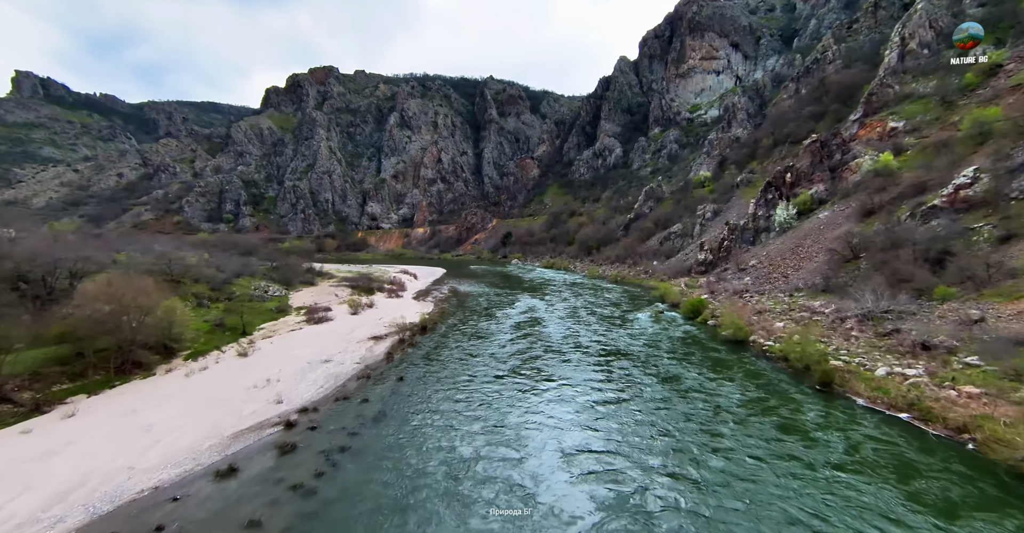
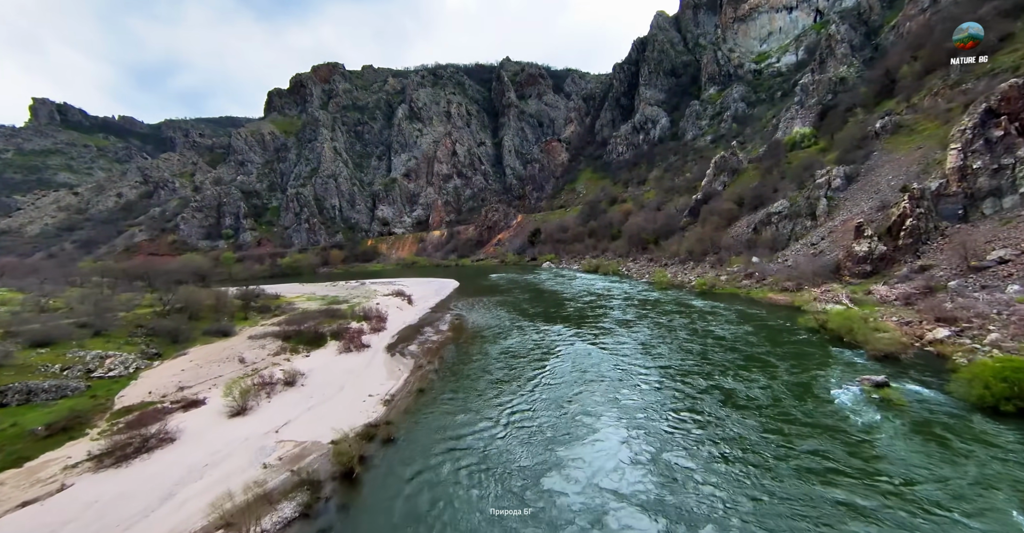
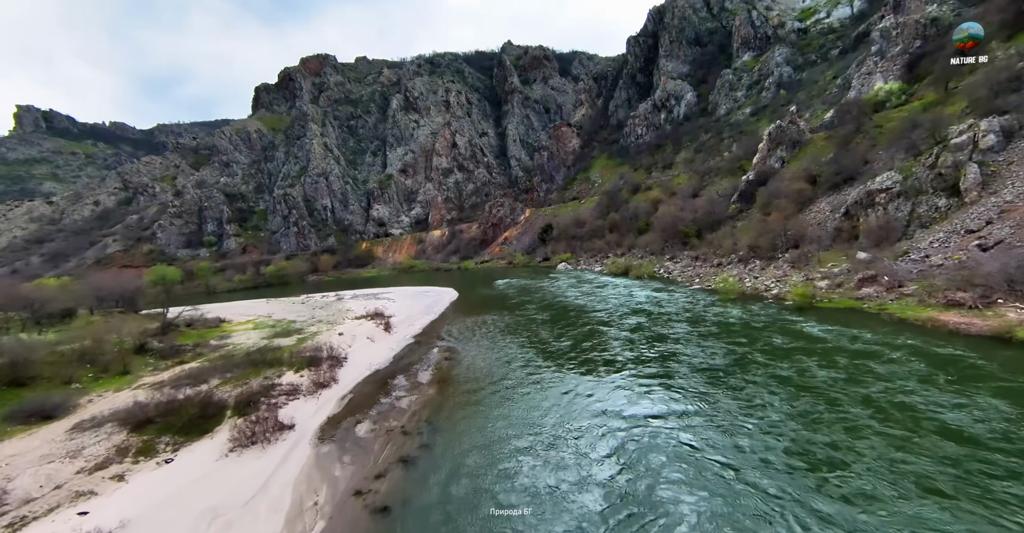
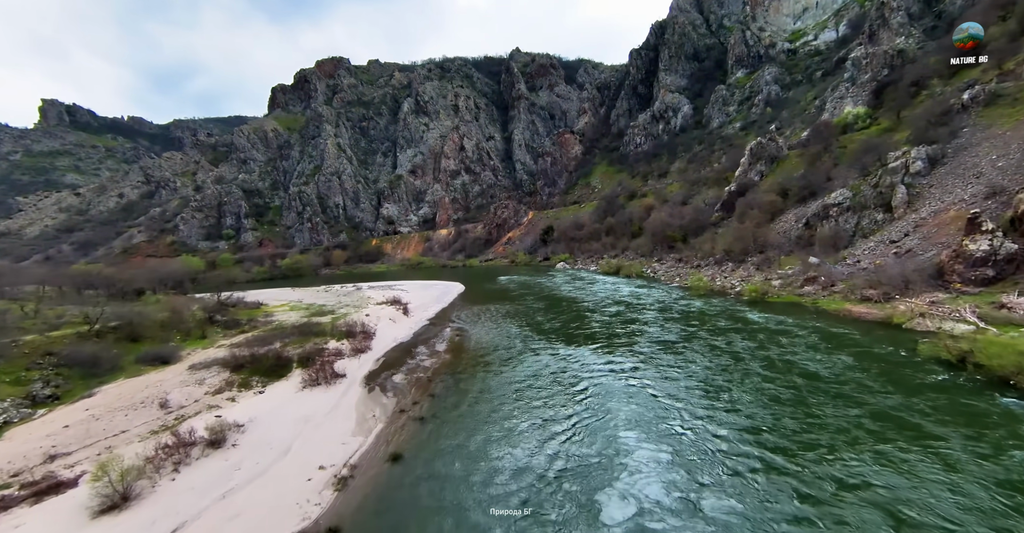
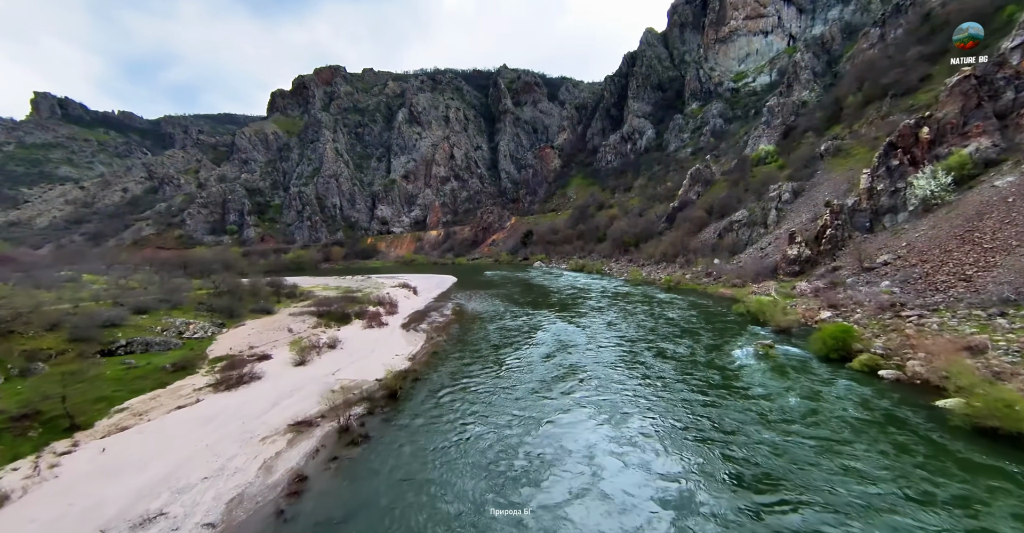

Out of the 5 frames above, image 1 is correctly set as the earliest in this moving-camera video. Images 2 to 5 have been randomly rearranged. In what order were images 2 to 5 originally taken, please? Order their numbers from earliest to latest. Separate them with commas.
5, 2, 4, 3
